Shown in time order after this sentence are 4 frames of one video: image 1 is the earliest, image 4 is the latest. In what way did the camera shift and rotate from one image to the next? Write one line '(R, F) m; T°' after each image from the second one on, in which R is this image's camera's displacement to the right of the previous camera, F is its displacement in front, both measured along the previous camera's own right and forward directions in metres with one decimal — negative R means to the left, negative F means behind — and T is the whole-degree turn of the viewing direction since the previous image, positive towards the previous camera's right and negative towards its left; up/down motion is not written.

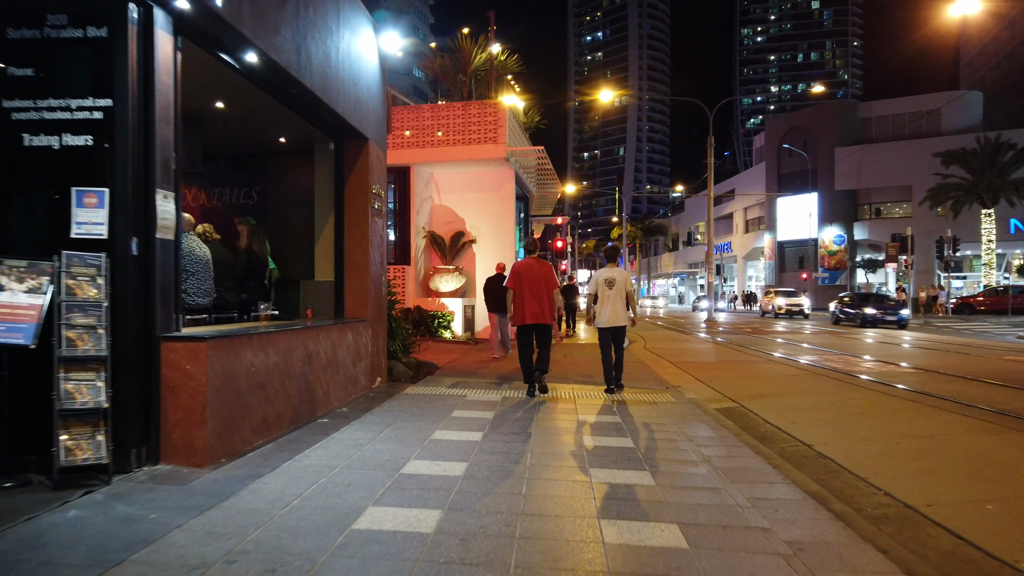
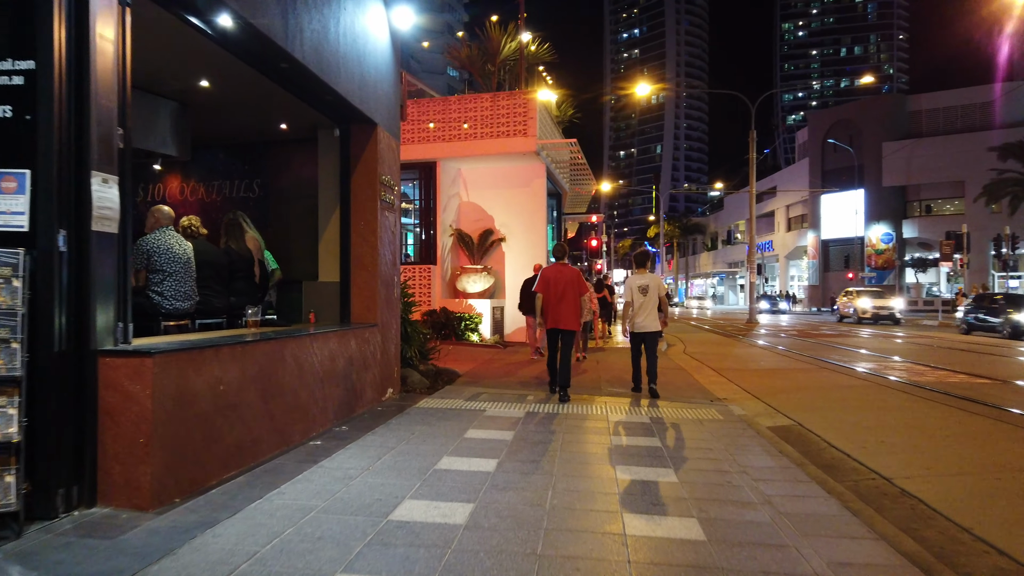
(+0.1, +0.9) m; -3°
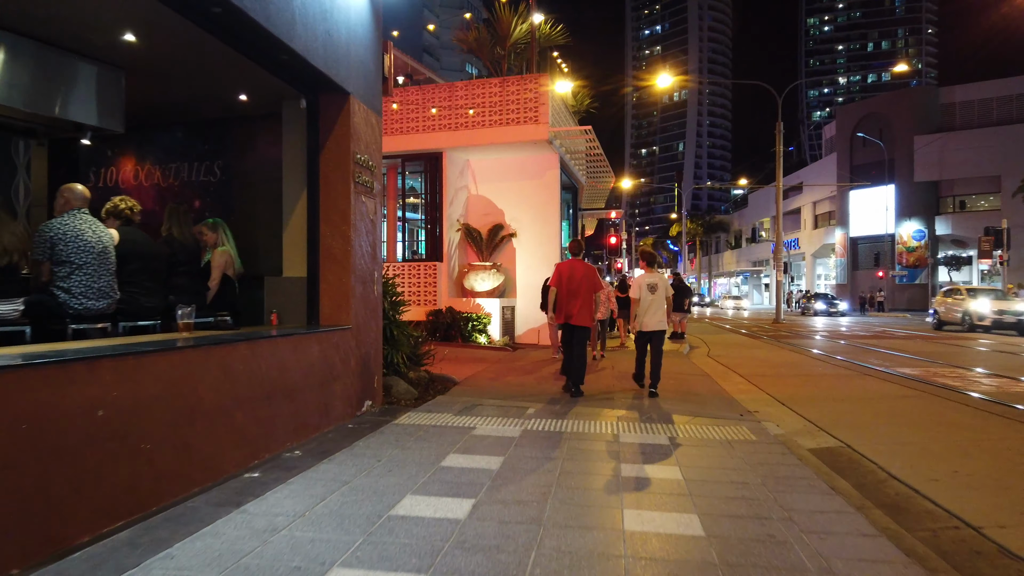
(+0.2, +1.1) m; -2°
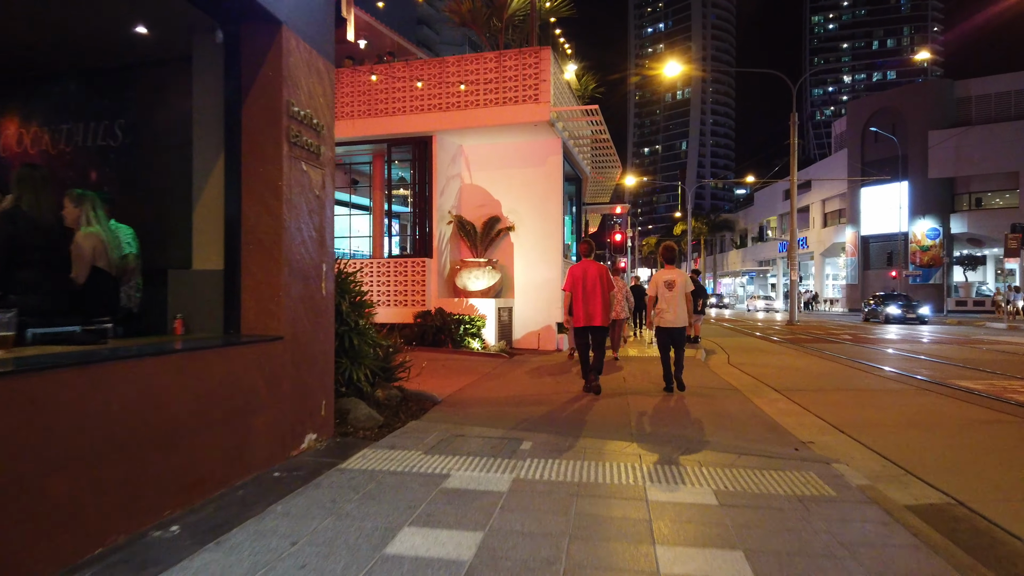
(+0.1, +1.6) m; 0°
